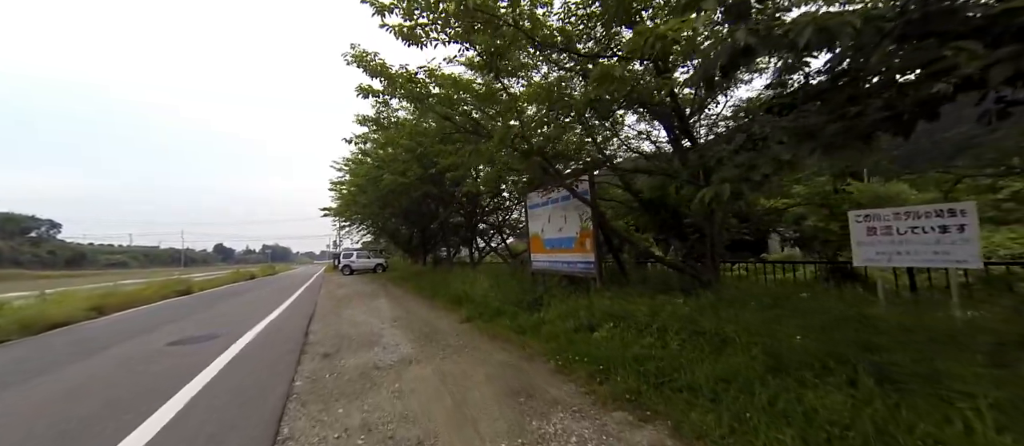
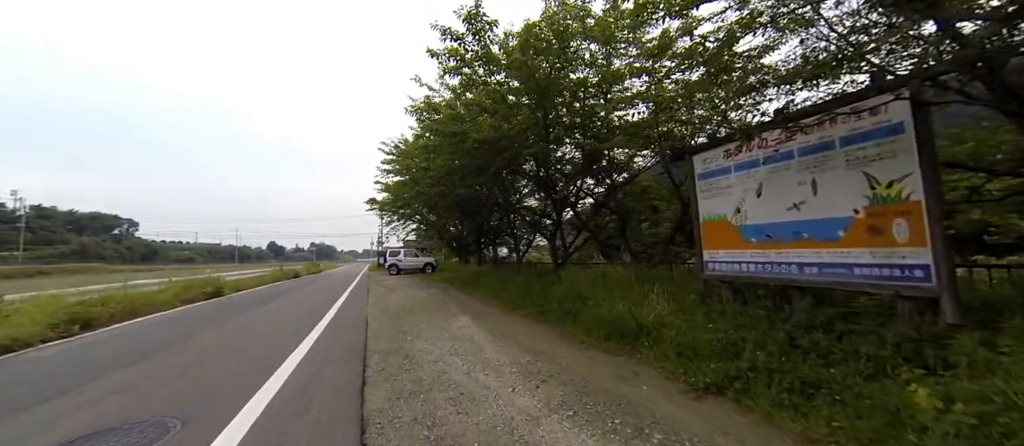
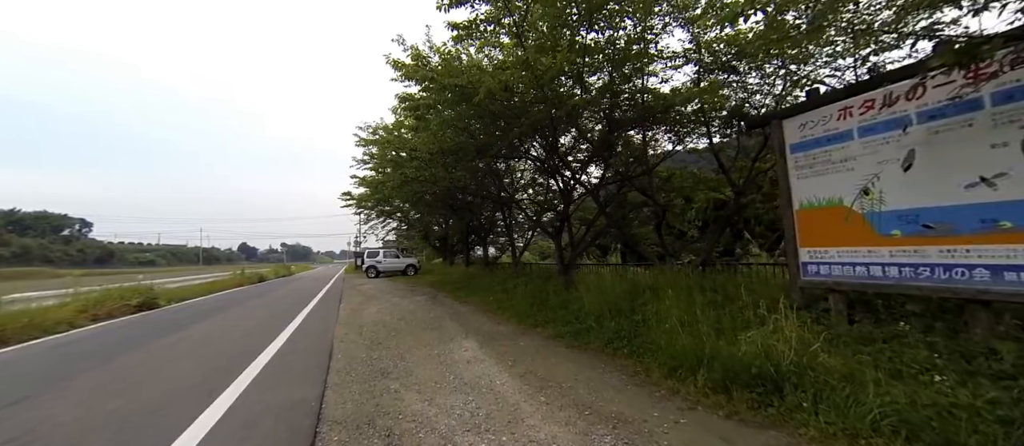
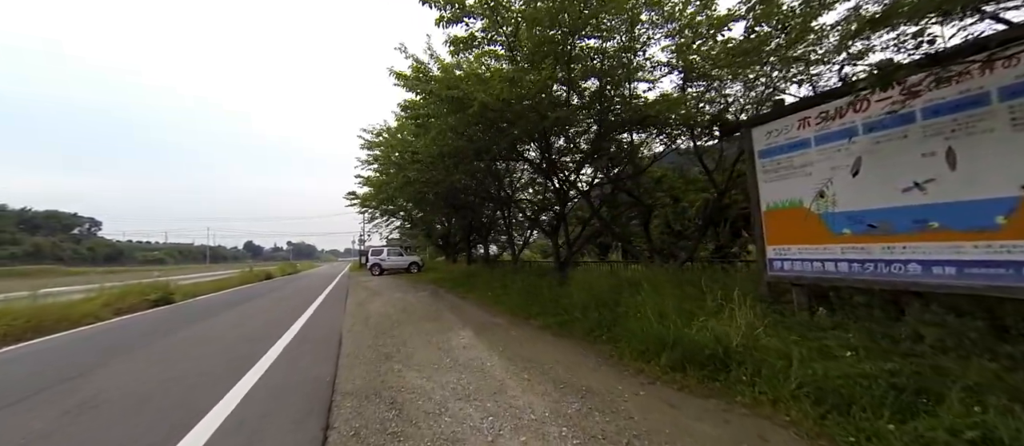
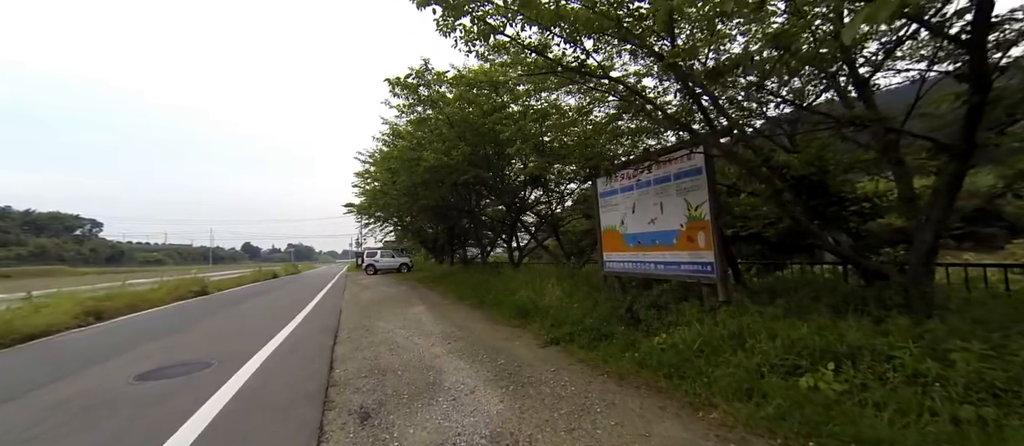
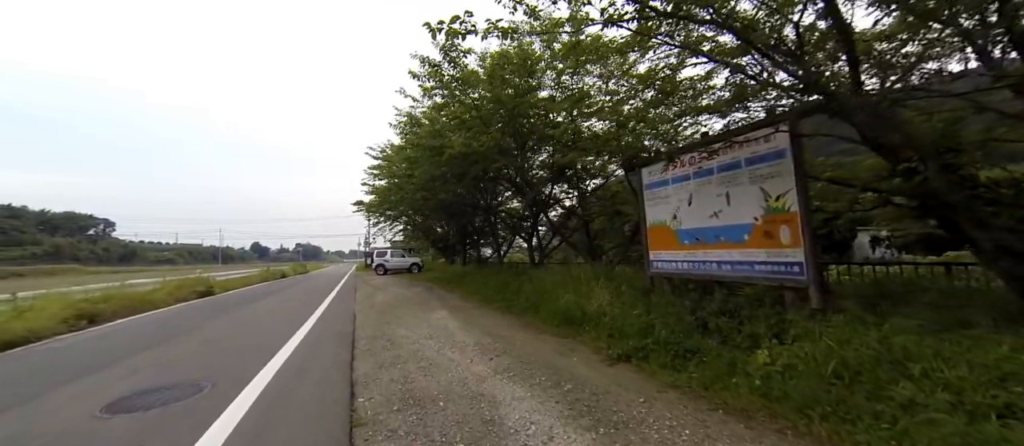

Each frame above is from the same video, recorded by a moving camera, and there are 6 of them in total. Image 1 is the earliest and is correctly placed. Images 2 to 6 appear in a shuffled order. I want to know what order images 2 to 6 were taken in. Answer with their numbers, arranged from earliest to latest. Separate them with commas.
5, 6, 2, 4, 3
